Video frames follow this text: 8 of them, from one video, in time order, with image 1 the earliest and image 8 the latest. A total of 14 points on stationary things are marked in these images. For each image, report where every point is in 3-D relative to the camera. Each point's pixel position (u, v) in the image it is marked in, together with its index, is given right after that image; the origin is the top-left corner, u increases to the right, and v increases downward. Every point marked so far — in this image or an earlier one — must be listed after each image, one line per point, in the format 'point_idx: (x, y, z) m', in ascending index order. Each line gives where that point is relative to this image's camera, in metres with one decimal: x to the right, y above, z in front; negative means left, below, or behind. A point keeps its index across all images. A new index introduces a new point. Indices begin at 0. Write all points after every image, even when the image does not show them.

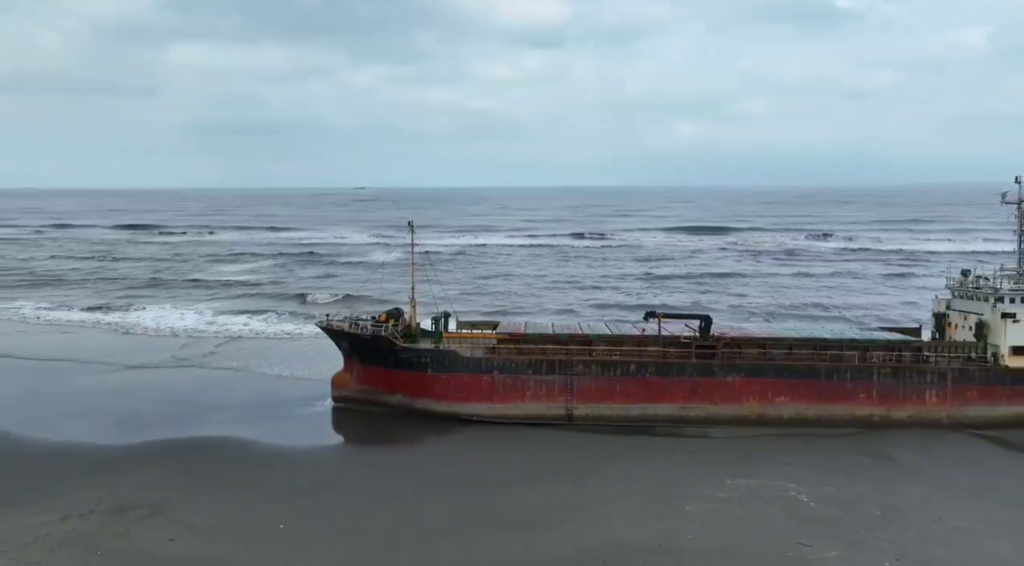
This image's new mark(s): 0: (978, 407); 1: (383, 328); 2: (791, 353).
0: (+10.3, -2.8, +16.2) m
1: (-3.2, -1.0, +16.9) m
2: (+6.3, -1.6, +16.5) m
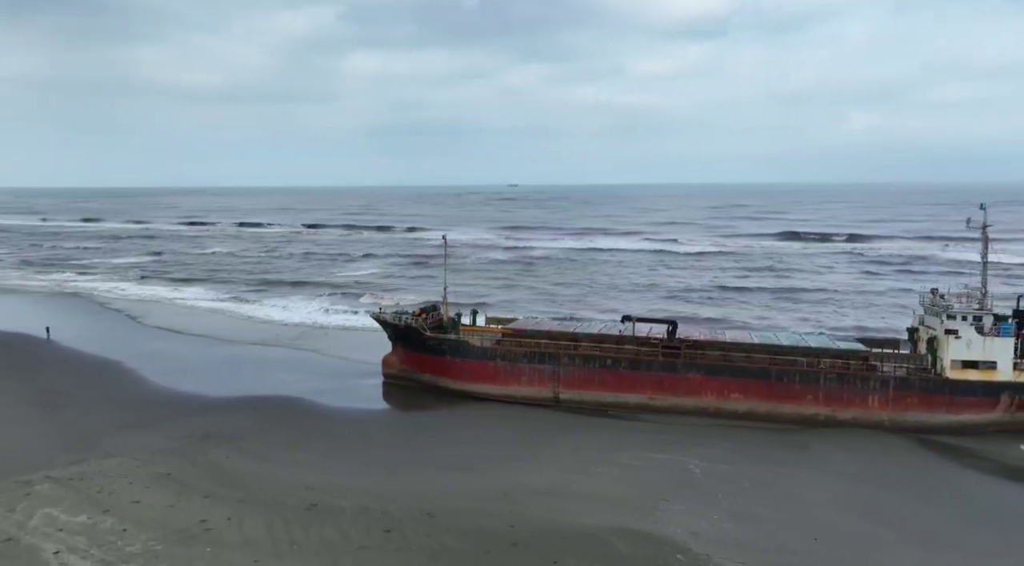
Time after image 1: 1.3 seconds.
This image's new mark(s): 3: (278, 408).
0: (+10.0, -3.2, +18.0) m
1: (-3.0, -1.0, +21.5) m
2: (+6.2, -1.9, +19.1) m
3: (-6.4, -3.3, +19.7) m
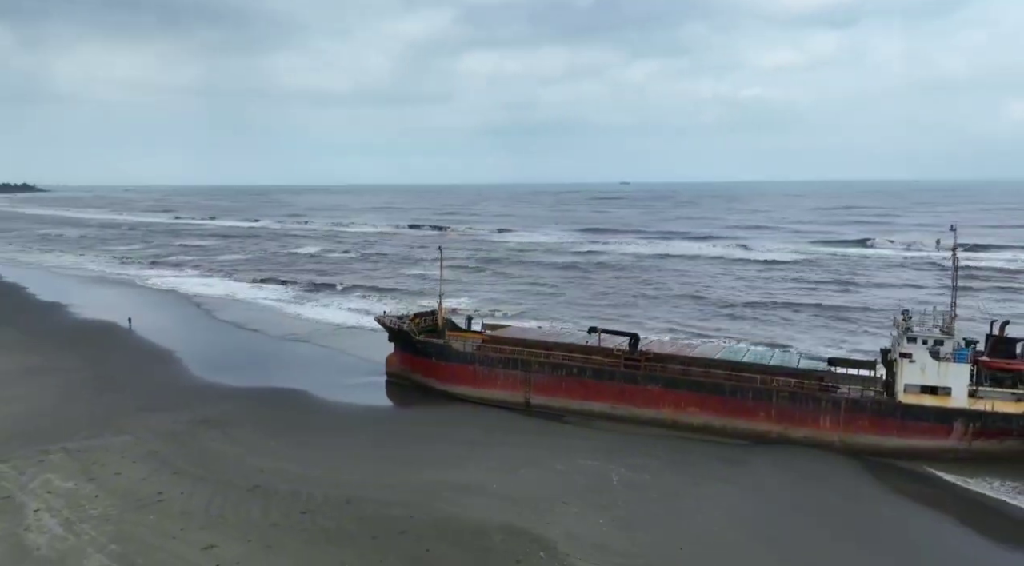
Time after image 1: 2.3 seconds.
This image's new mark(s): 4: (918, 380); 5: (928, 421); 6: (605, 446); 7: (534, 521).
0: (+8.8, -3.8, +17.9) m
1: (-3.4, -1.3, +23.5) m
2: (+5.3, -2.4, +19.7) m
3: (-7.1, -3.5, +22.2) m
4: (+9.8, -2.3, +17.6) m
5: (+10.0, -3.3, +17.5) m
6: (+2.4, -4.1, +18.3) m
7: (+0.5, -4.5, +13.8) m
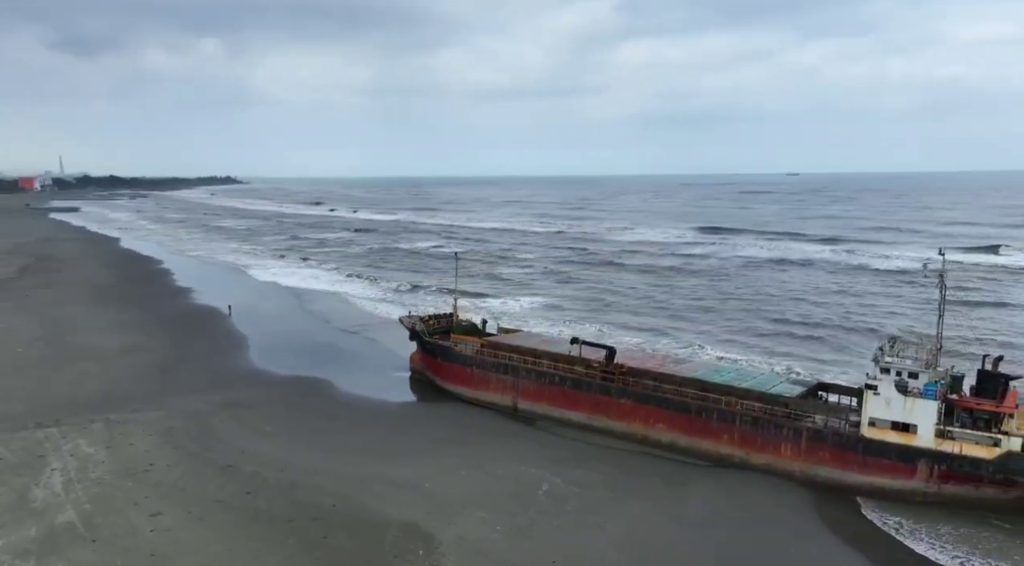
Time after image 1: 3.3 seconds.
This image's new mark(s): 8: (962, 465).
0: (+7.5, -4.4, +17.2) m
1: (-3.1, -1.5, +25.2) m
2: (+4.5, -2.9, +19.6) m
3: (-7.1, -3.5, +24.9) m
4: (+8.4, -3.0, +16.6) m
5: (+8.5, -4.0, +16.5) m
6: (+1.3, -4.5, +18.9) m
7: (-1.5, -4.9, +14.9) m
8: (+9.7, -3.9, +15.8) m
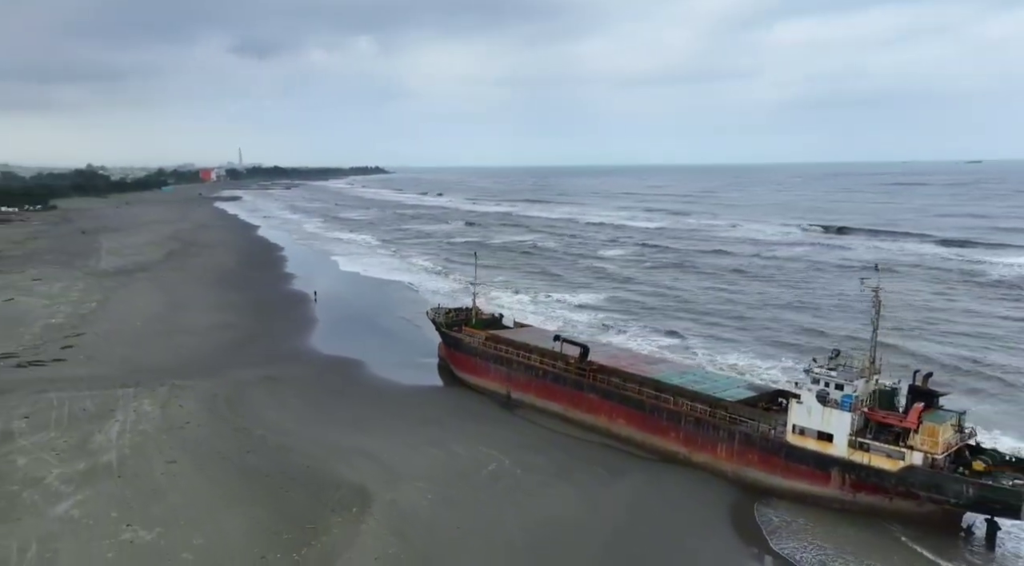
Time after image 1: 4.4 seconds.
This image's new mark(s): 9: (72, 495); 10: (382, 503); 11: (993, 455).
0: (+6.1, -4.7, +18.2) m
1: (-2.6, -1.3, +28.1) m
2: (+3.7, -3.0, +21.1) m
3: (-6.7, -3.3, +28.5) m
4: (+7.0, -3.3, +17.4) m
5: (+7.0, -4.3, +17.3) m
6: (+0.4, -4.6, +21.1) m
7: (-3.2, -4.9, +17.7) m
8: (+8.0, -4.3, +16.4) m
9: (-10.2, -4.9, +16.9) m
10: (-3.0, -5.1, +16.9) m
11: (+10.6, -3.8, +16.2) m
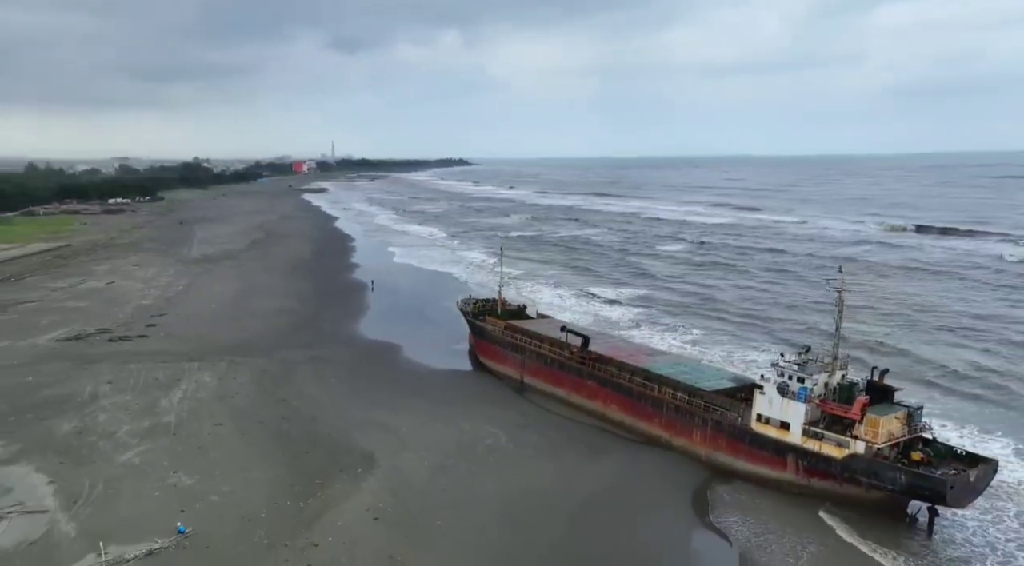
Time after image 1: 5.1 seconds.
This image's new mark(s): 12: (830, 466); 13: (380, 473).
0: (+5.8, -4.7, +19.8) m
1: (-1.7, -1.0, +30.6) m
2: (+3.7, -2.9, +23.0) m
3: (-5.6, -2.9, +31.6) m
4: (+6.6, -3.3, +18.9) m
5: (+6.6, -4.3, +18.8) m
6: (+0.4, -4.4, +23.4) m
7: (-3.5, -4.7, +20.5) m
8: (+7.4, -4.4, +17.8) m
9: (-10.5, -4.5, +20.4) m
10: (-3.4, -4.9, +19.6) m
11: (+10.0, -3.9, +17.3) m
12: (+7.7, -4.4, +17.6) m
13: (-3.5, -5.0, +19.2) m
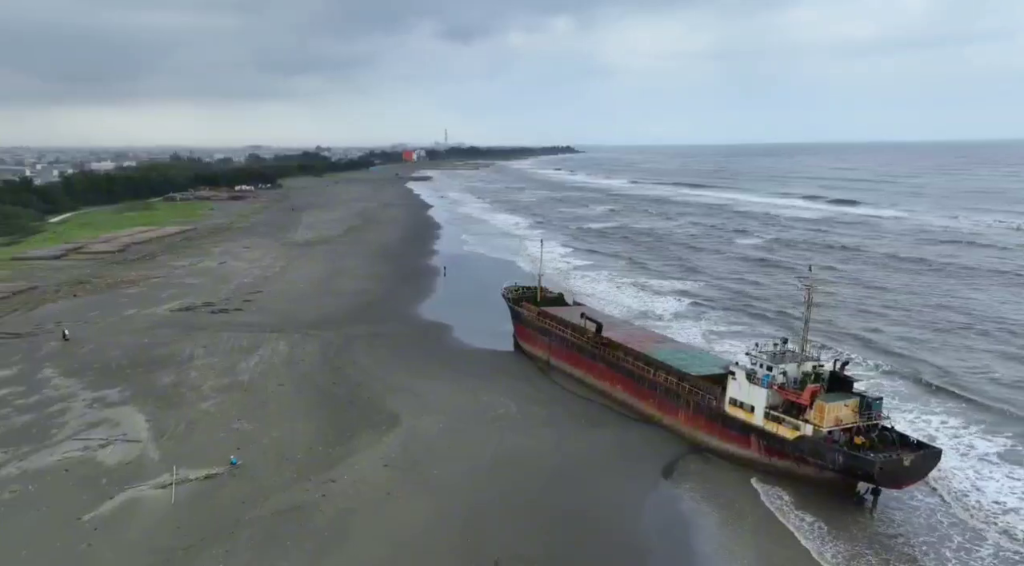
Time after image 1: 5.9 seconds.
0: (+5.7, -4.5, +22.0) m
1: (+0.2, -0.5, +33.8) m
2: (+4.3, -2.7, +25.5) m
3: (-3.7, -2.2, +35.3) m
4: (+6.4, -3.2, +21.0) m
5: (+6.4, -4.2, +20.9) m
6: (+1.0, -4.1, +26.4) m
7: (-3.3, -4.3, +24.1) m
8: (+7.1, -4.3, +19.7) m
9: (-10.2, -3.9, +25.1) m
10: (-3.4, -4.5, +23.2) m
11: (+9.6, -3.9, +18.9) m
12: (+7.3, -4.4, +19.5) m
13: (-3.5, -4.6, +22.8) m
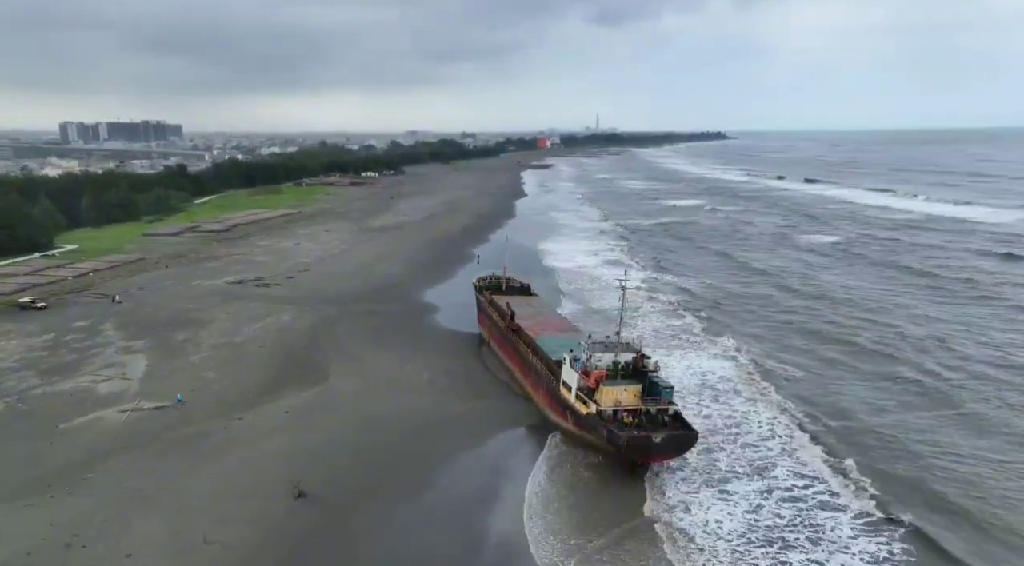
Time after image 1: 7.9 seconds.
0: (+1.4, -4.5, +25.8) m
1: (-1.3, 0.0, +38.4) m
2: (+0.8, -2.5, +29.4) m
3: (-4.8, -1.5, +40.8) m
4: (+1.9, -3.3, +24.6) m
5: (+1.8, -4.2, +24.5) m
6: (-2.2, -3.7, +31.1) m
7: (-7.0, -3.8, +29.8) m
8: (+2.2, -4.4, +23.3) m
9: (-13.5, -3.1, +32.3) m
10: (-7.2, -4.0, +29.0) m
11: (+4.5, -4.1, +21.9) m
12: (+2.3, -4.4, +23.0) m
13: (-7.5, -4.1, +28.6) m
